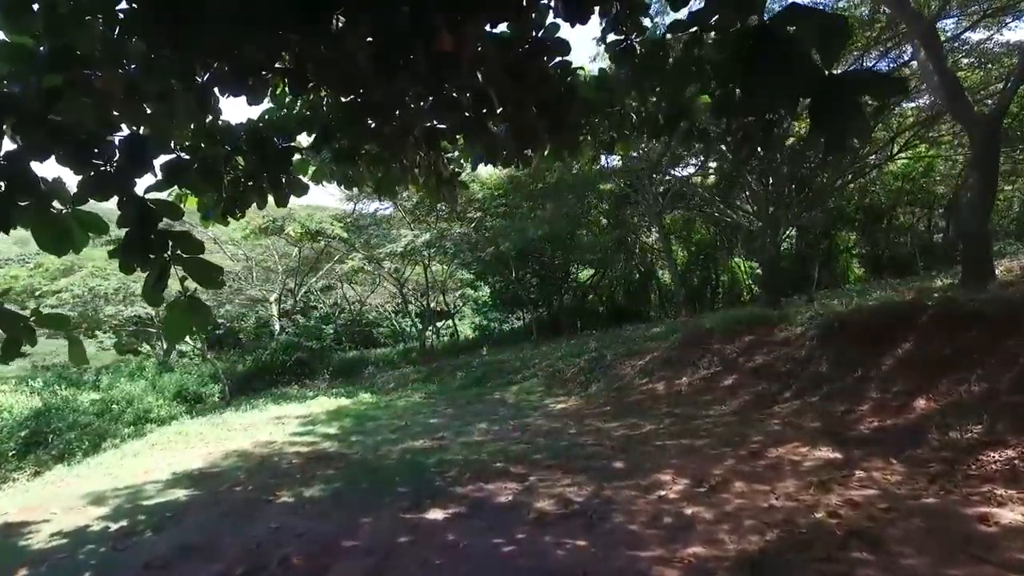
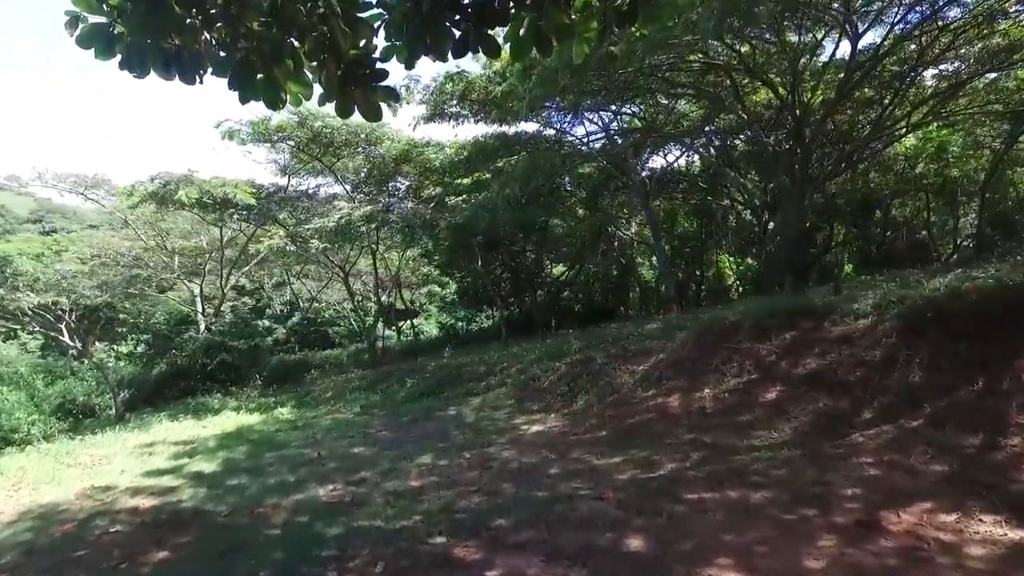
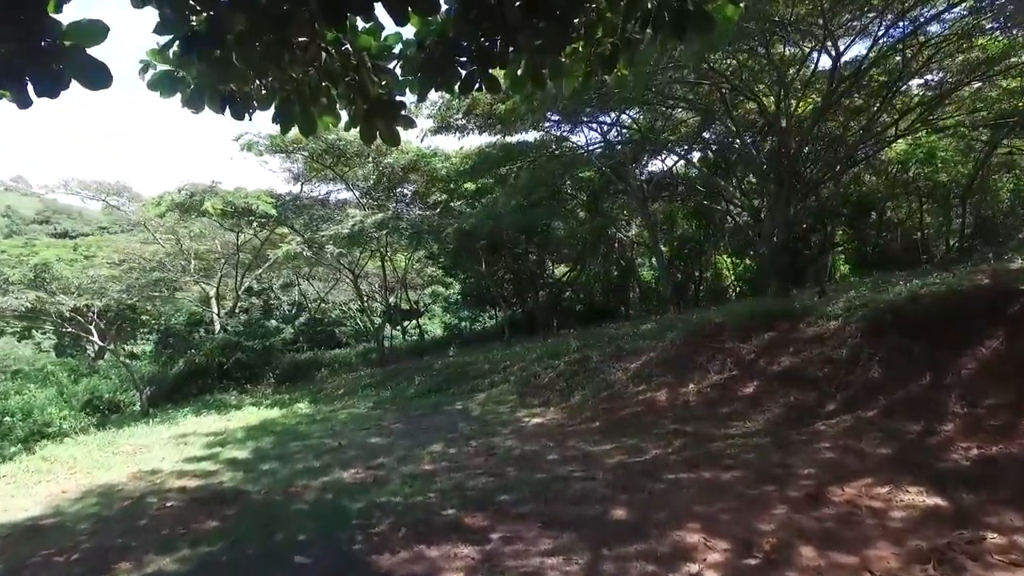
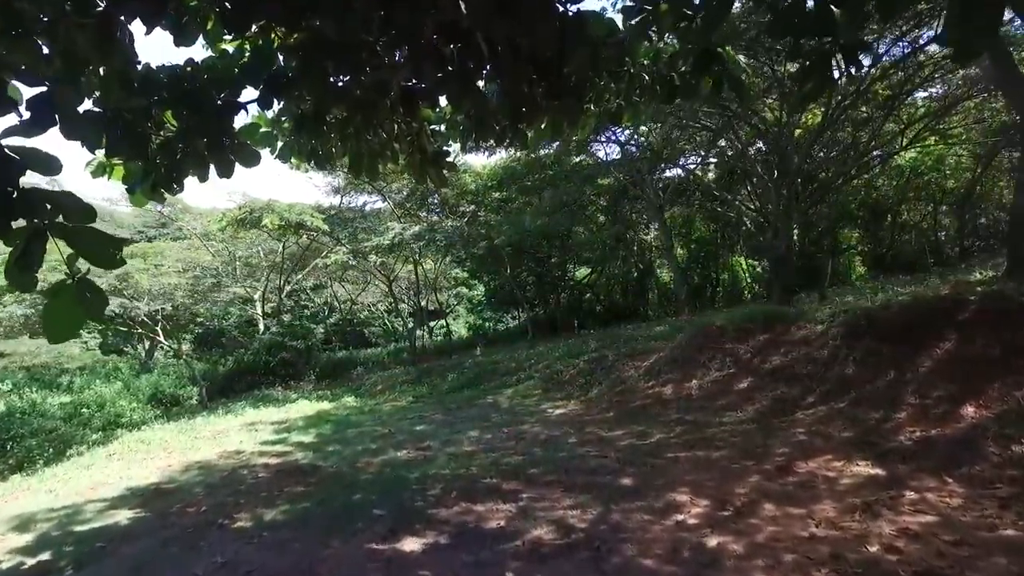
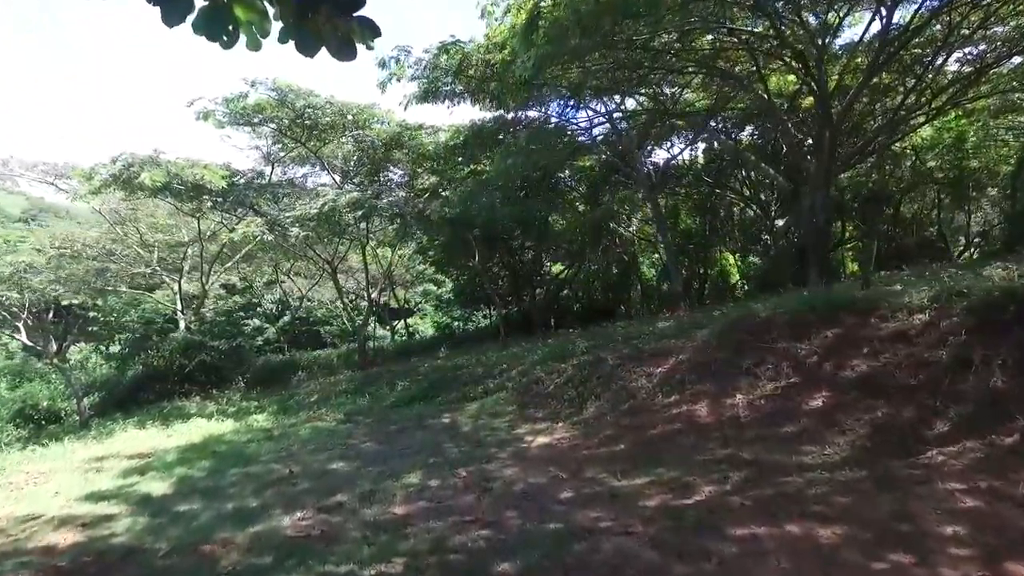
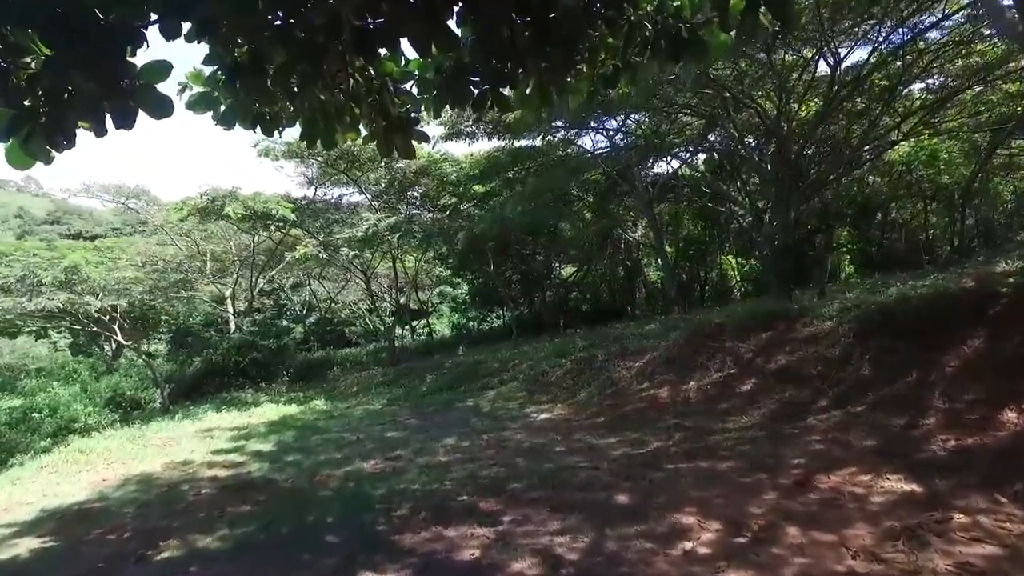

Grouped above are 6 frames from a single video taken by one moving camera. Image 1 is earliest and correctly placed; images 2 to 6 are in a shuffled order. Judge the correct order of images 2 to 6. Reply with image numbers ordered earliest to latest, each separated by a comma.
4, 6, 3, 2, 5
